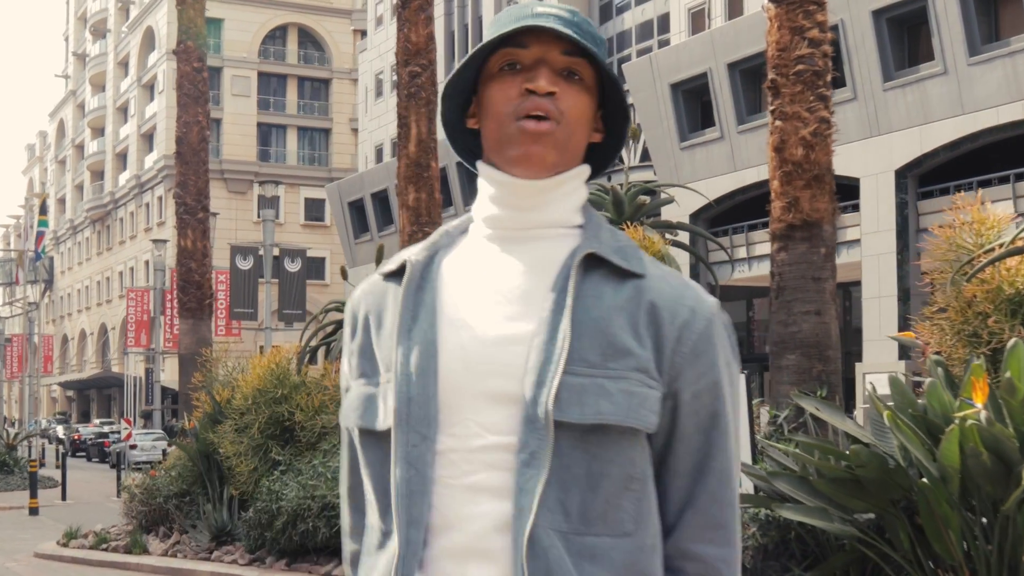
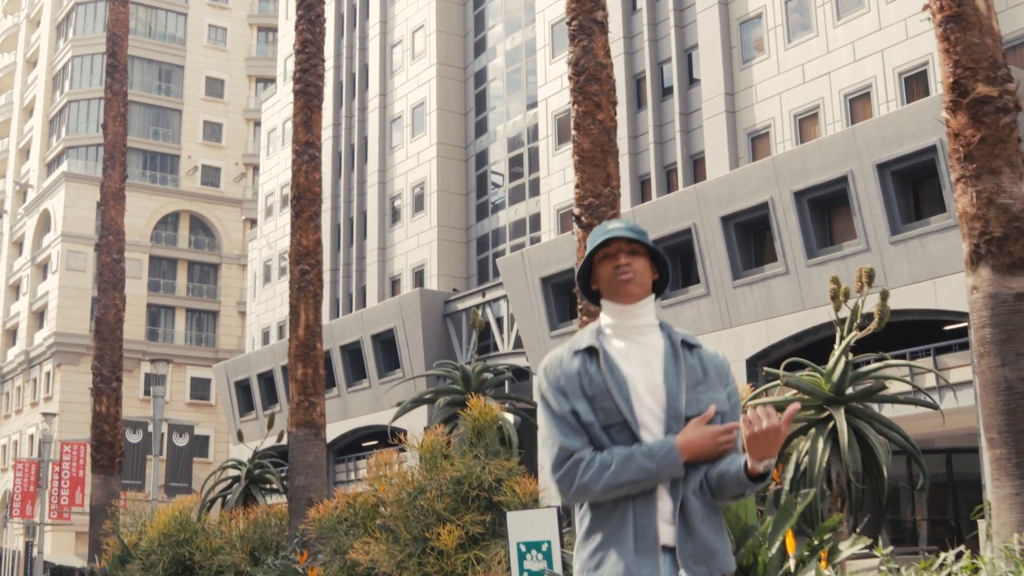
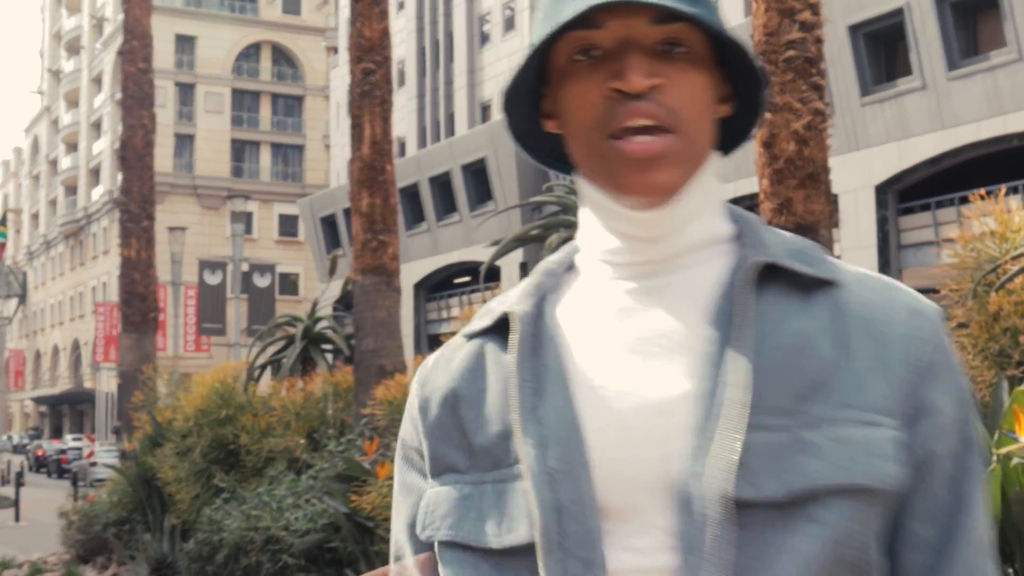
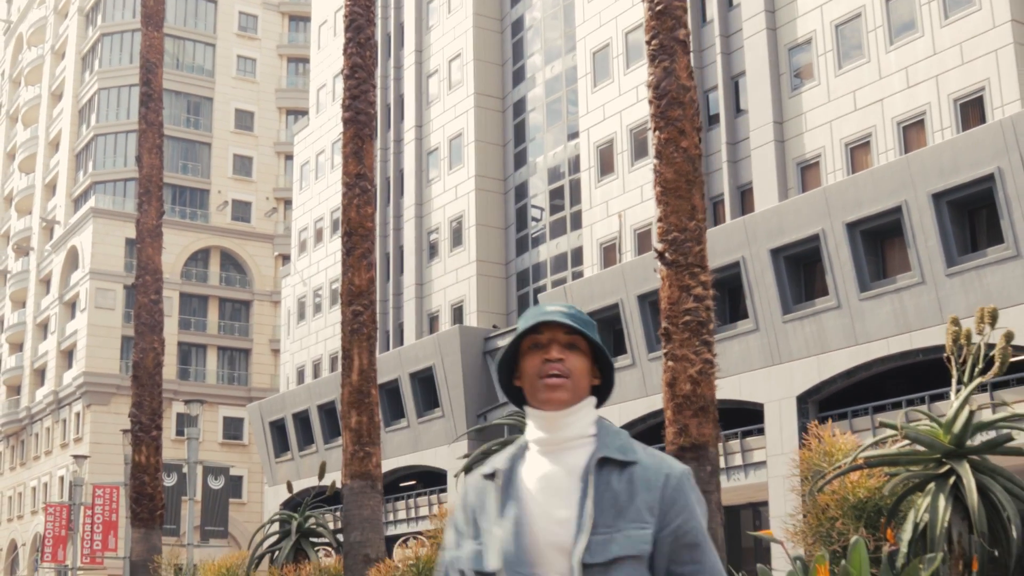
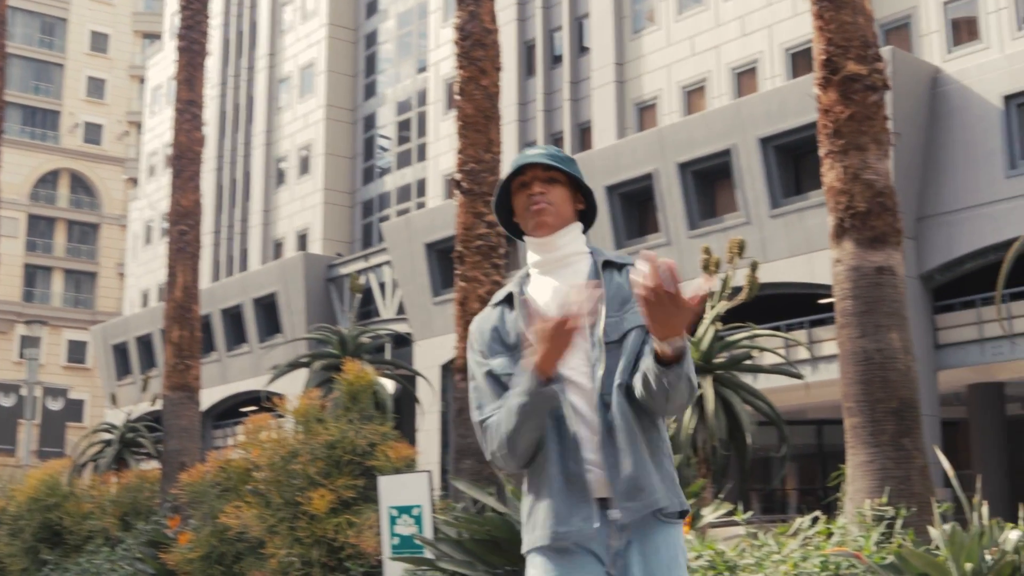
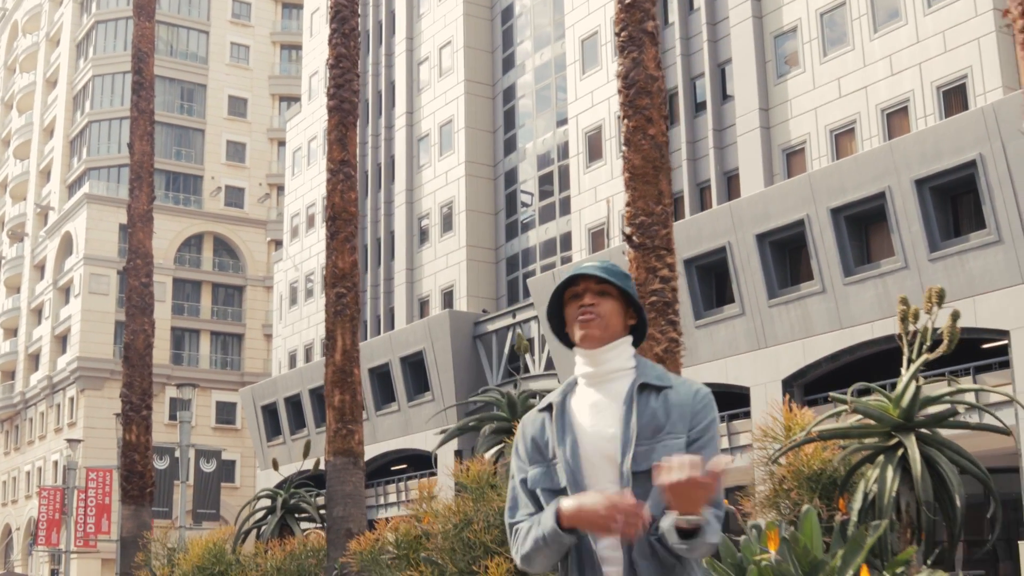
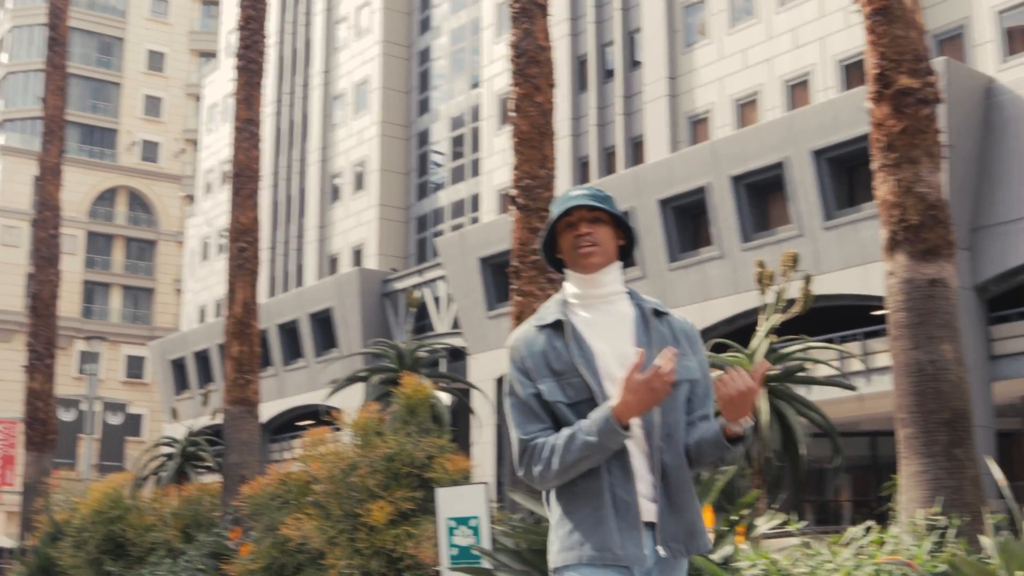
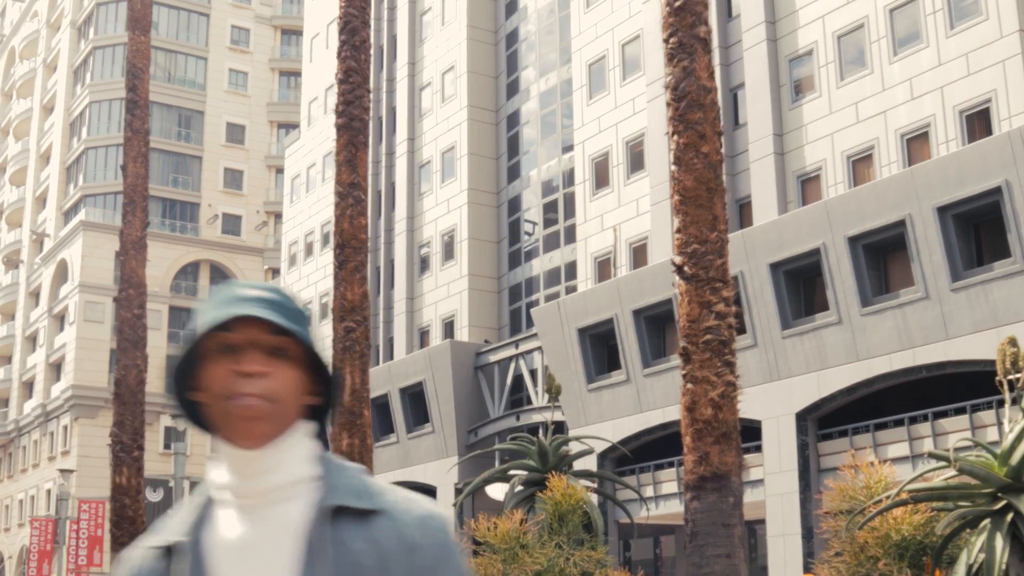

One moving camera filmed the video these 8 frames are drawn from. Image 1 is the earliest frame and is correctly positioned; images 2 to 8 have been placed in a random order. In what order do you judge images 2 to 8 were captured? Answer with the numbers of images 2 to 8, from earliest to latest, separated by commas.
3, 8, 4, 6, 2, 7, 5
